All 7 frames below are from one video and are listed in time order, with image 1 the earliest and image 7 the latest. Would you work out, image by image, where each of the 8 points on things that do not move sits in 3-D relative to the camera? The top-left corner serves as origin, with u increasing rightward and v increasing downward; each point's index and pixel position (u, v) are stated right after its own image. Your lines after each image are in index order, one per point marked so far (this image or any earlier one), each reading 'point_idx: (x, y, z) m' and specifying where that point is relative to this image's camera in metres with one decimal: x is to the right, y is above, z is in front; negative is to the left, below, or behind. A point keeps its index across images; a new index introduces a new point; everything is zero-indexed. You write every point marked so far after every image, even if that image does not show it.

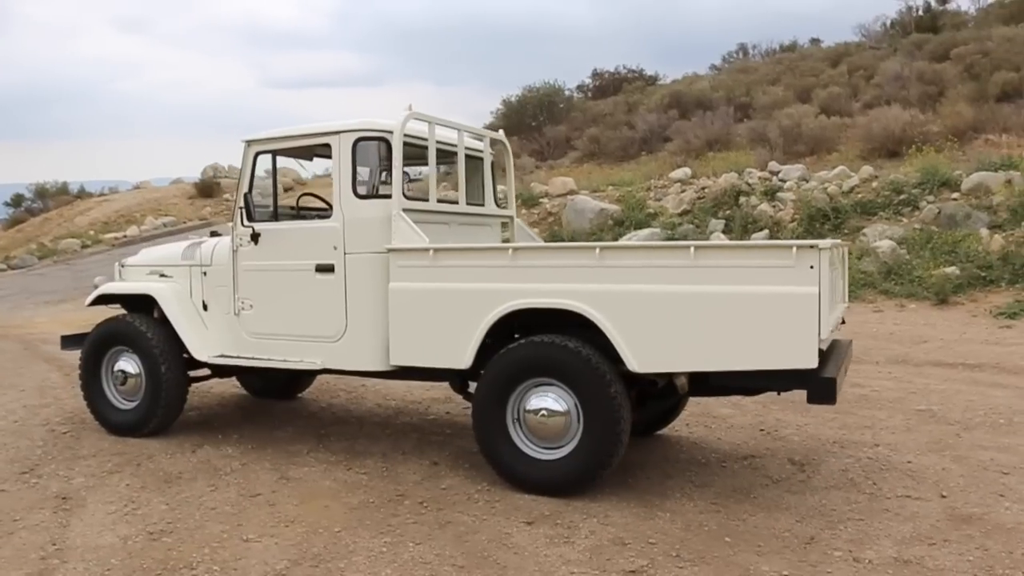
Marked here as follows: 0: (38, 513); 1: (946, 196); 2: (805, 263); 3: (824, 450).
0: (-2.8, -1.3, +5.3) m
1: (+6.6, +1.4, +13.7) m
2: (+1.6, +0.1, +4.8) m
3: (+2.3, -1.2, +6.5) m
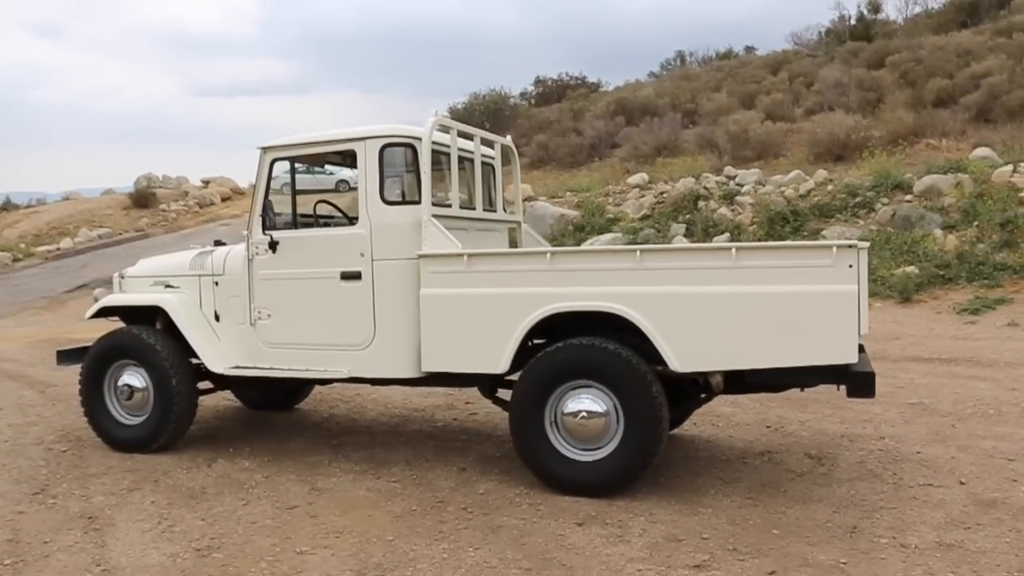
0: (-2.5, -1.4, +5.1) m
1: (+6.1, +1.4, +14.3) m
2: (+1.8, +0.1, +5.0) m
3: (+2.4, -1.2, +6.7) m
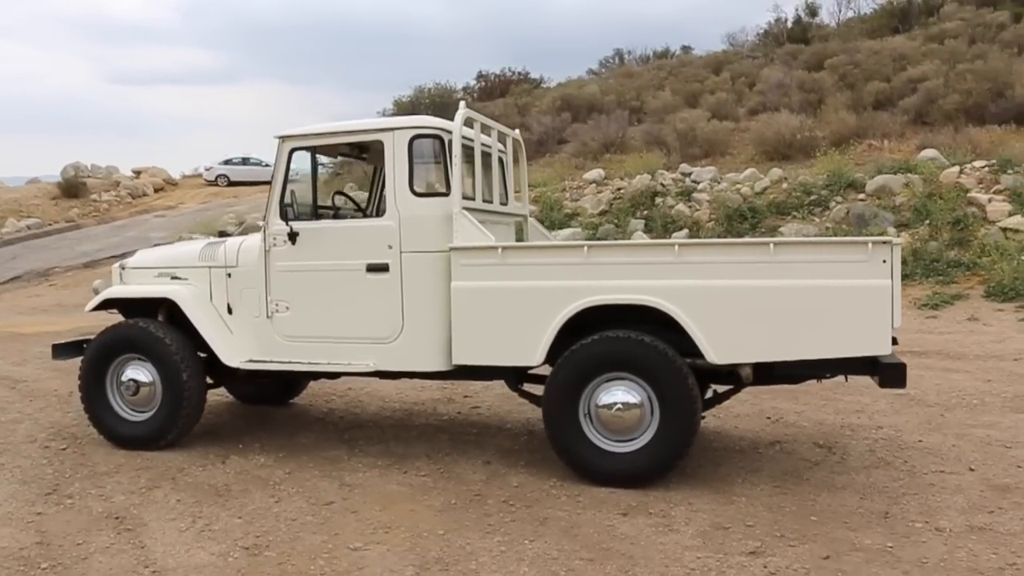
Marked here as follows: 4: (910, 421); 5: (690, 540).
0: (-2.2, -1.3, +4.9) m
1: (+5.6, +1.5, +14.8) m
2: (+2.1, +0.2, +5.2) m
3: (+2.5, -1.1, +7.0) m
4: (+3.2, -1.1, +7.4) m
5: (+1.0, -1.3, +4.8) m
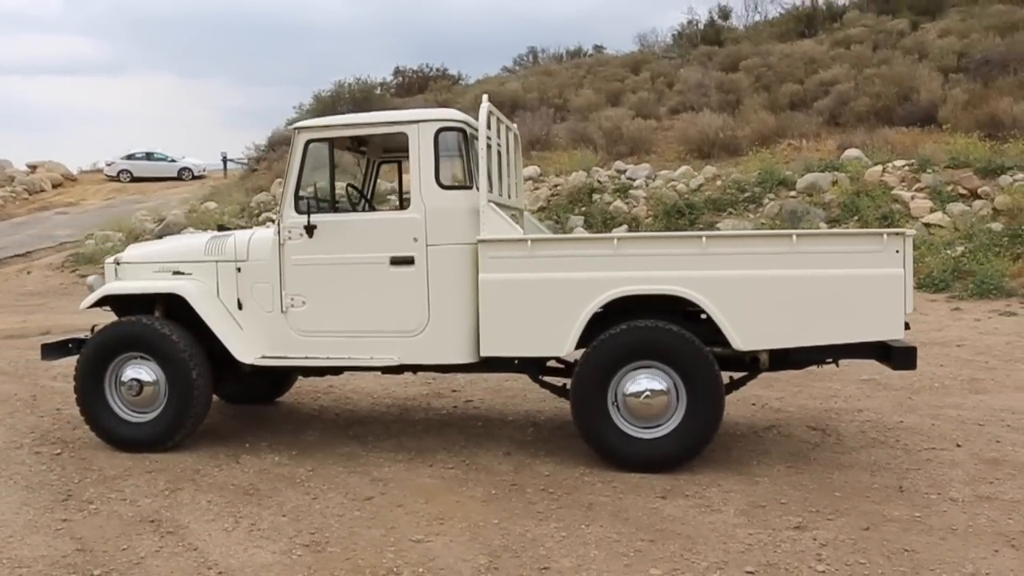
0: (-1.9, -1.3, +4.8) m
1: (+4.7, +1.6, +15.5) m
2: (+2.3, +0.2, +5.5) m
3: (+2.5, -1.1, +7.4) m
4: (+3.2, -1.0, +7.8) m
5: (+1.2, -1.3, +5.0) m
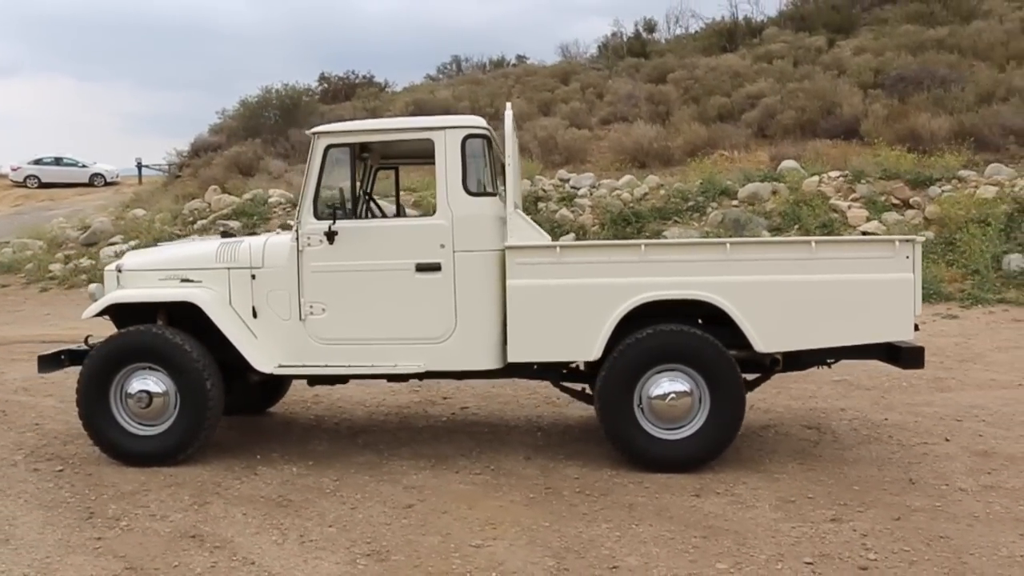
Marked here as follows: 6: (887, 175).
0: (-1.6, -1.4, +4.6) m
1: (+3.8, +1.5, +16.0) m
2: (+2.5, +0.2, +5.8) m
3: (+2.6, -1.1, +7.7) m
4: (+3.2, -1.0, +8.2) m
5: (+1.5, -1.3, +5.2) m
6: (+6.5, +2.0, +15.6) m
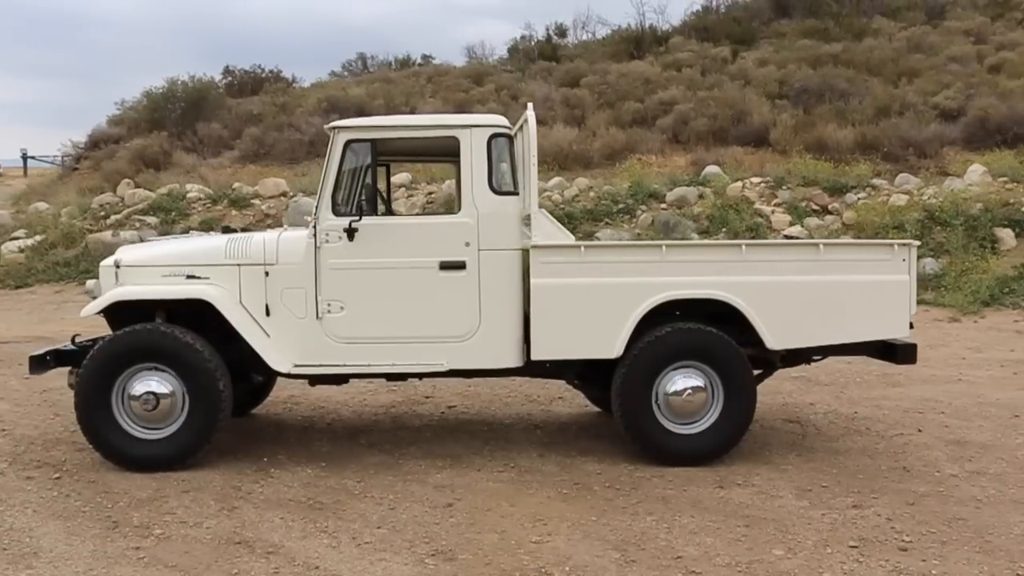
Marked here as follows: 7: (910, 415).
0: (-1.3, -1.3, +4.5) m
1: (+2.6, +1.5, +16.4) m
2: (+2.7, +0.2, +6.2) m
3: (+2.5, -1.1, +8.0) m
4: (+3.0, -1.0, +8.6) m
5: (+1.7, -1.3, +5.5) m
6: (+5.3, +1.9, +16.4) m
7: (+3.5, -1.1, +7.9) m
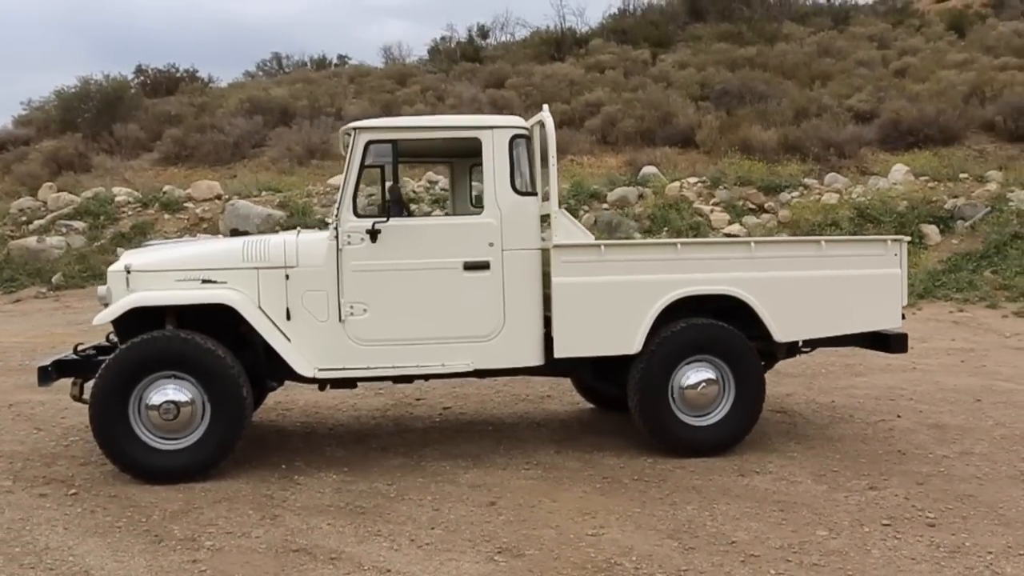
0: (-1.0, -1.4, +4.4) m
1: (+1.6, +1.5, +16.7) m
2: (+2.8, +0.3, +6.6) m
3: (+2.4, -1.0, +8.4) m
4: (+2.9, -1.0, +9.0) m
5: (+1.9, -1.3, +5.7) m
6: (+4.3, +2.0, +17.0) m
7: (+3.4, -1.0, +8.3) m
